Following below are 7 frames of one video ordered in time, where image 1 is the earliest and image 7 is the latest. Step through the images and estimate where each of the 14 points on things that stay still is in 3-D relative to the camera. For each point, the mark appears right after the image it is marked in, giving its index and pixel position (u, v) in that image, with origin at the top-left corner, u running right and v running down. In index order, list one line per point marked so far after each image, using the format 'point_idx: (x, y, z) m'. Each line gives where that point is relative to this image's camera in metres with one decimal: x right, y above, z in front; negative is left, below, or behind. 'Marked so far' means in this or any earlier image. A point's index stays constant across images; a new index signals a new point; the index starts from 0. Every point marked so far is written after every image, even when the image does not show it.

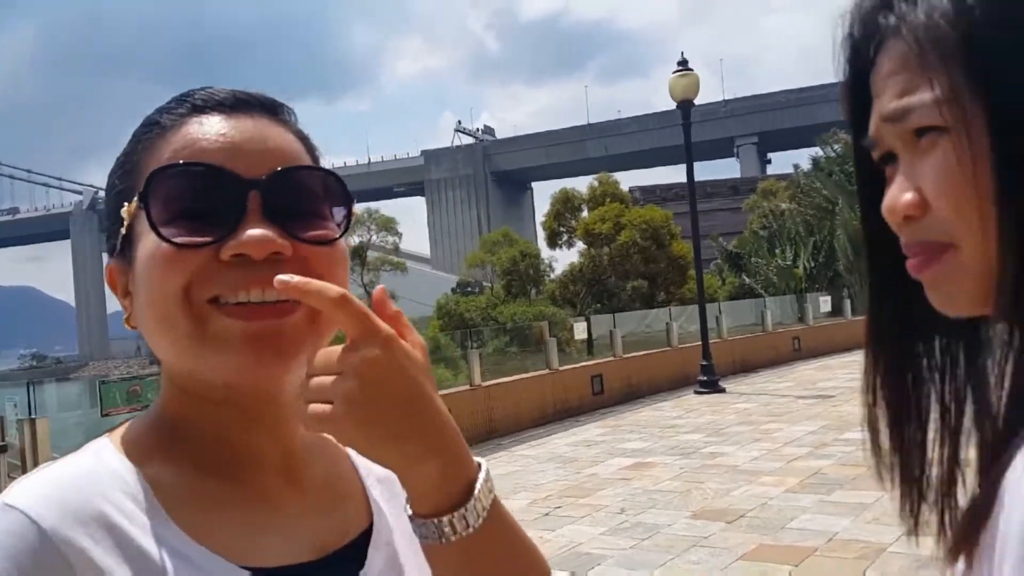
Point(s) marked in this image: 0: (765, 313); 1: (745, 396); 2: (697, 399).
0: (+5.8, -0.5, +18.3) m
1: (+3.8, -1.8, +13.1) m
2: (+3.0, -1.9, +13.4) m
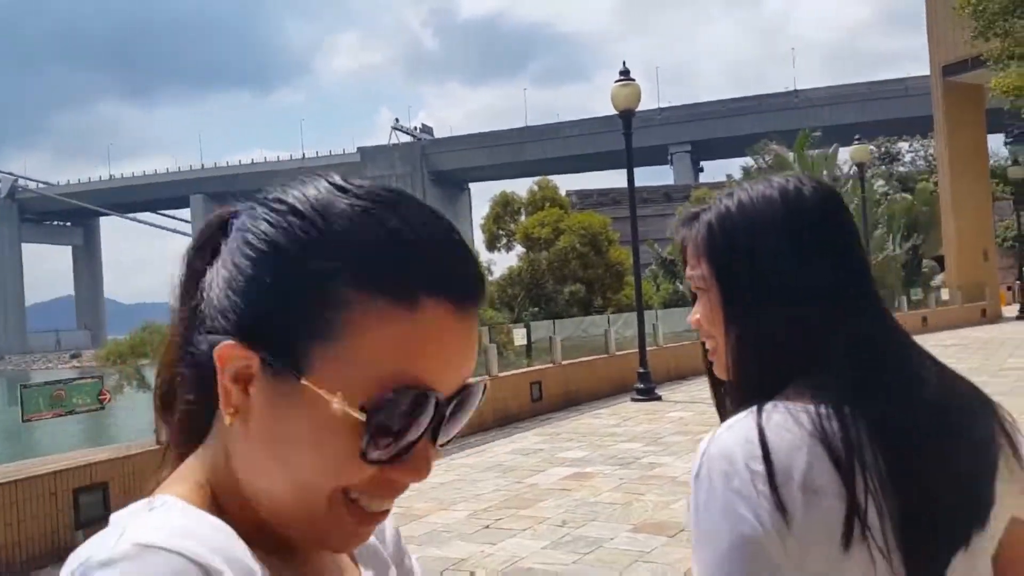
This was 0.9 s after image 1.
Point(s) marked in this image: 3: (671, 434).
0: (+4.4, -0.7, +18.6) m
1: (+2.8, -1.9, +13.3) m
2: (+2.0, -2.1, +13.5) m
3: (+2.0, -1.9, +10.6) m
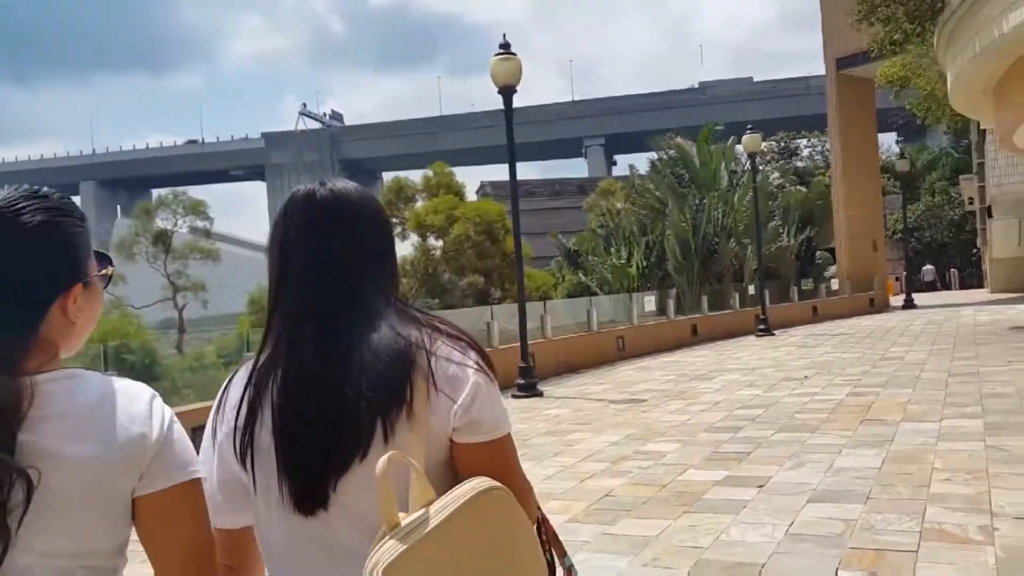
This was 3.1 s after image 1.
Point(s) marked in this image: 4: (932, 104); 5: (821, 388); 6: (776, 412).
0: (+1.8, -0.5, +18.0) m
1: (+0.8, -1.8, +12.6) m
2: (0.0, -1.9, +12.7) m
3: (+0.3, -1.8, +9.8) m
4: (+10.0, +4.4, +19.2) m
5: (+4.0, -1.3, +10.3) m
6: (+3.0, -1.4, +9.2) m
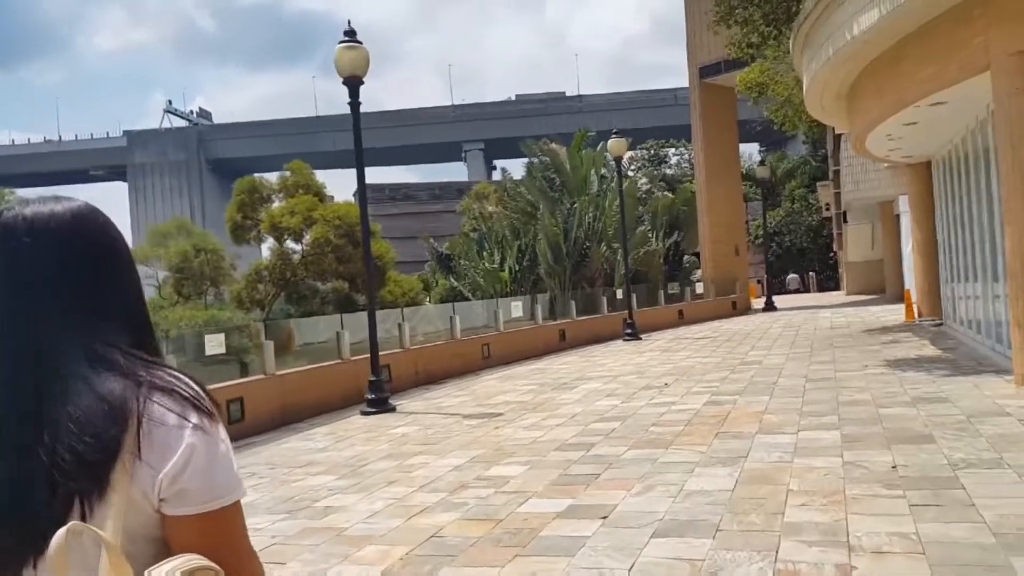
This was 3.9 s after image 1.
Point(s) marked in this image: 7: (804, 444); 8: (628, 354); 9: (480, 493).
0: (-1.2, -0.6, +17.1) m
1: (-1.4, -1.9, +11.6) m
2: (-2.2, -2.0, +11.6) m
3: (-1.5, -1.9, +8.8) m
4: (+6.7, +4.3, +19.6) m
5: (+2.0, -1.3, +9.9) m
6: (+1.3, -1.5, +8.6) m
7: (+2.5, -1.3, +6.8) m
8: (+2.3, -1.3, +15.9) m
9: (-0.3, -1.7, +6.7) m
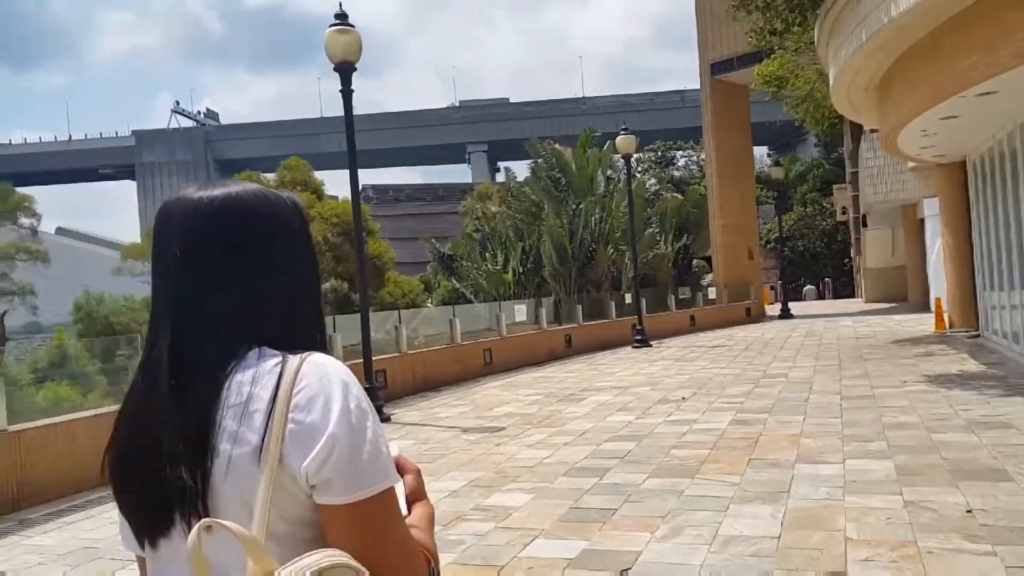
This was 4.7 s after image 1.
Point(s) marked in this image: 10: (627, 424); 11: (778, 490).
0: (-1.1, -0.7, +16.2) m
1: (-1.4, -1.9, +10.7) m
2: (-2.2, -2.0, +10.7) m
3: (-1.4, -1.9, +7.9) m
4: (+6.8, +4.2, +18.7) m
5: (+2.1, -1.4, +8.9) m
6: (+1.3, -1.5, +7.7) m
7: (+2.5, -1.4, +5.9) m
8: (+2.3, -1.4, +15.0) m
9: (-0.2, -1.7, +5.8) m
10: (+1.3, -1.5, +8.9) m
11: (+1.9, -1.4, +5.8) m
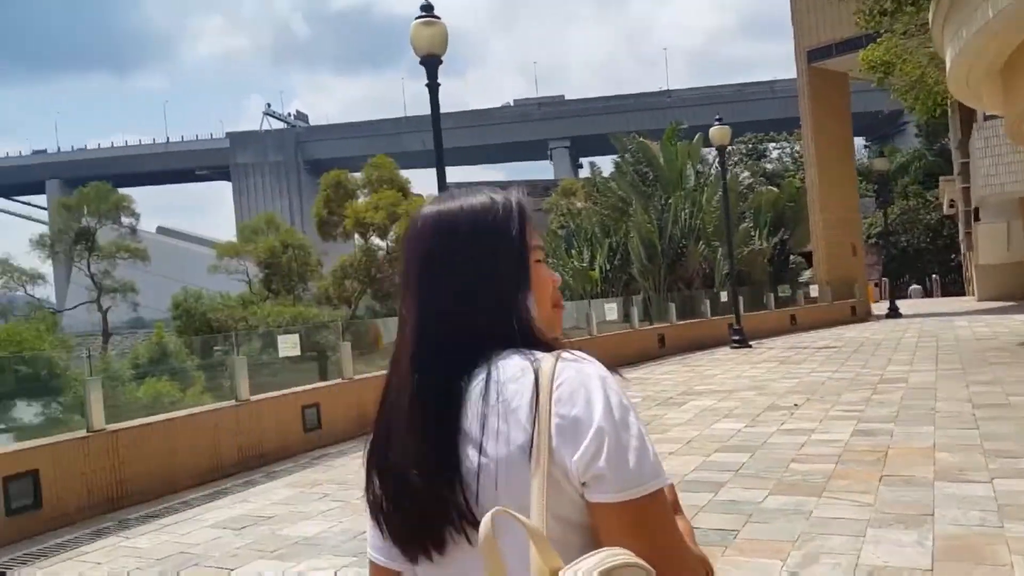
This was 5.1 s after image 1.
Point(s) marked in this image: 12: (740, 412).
0: (+0.7, -0.6, +15.9) m
1: (-0.2, -1.9, +10.4) m
2: (-0.9, -2.0, +10.5) m
3: (-0.5, -1.9, +7.6) m
4: (+8.9, +4.2, +17.5) m
5: (+3.1, -1.4, +8.3) m
6: (+2.2, -1.5, +7.1) m
7: (+3.2, -1.4, +5.3) m
8: (+4.0, -1.3, +14.3) m
9: (+0.5, -1.7, +5.5) m
10: (+2.3, -1.5, +8.4) m
11: (+2.6, -1.4, +5.2) m
12: (+2.7, -1.5, +9.6) m
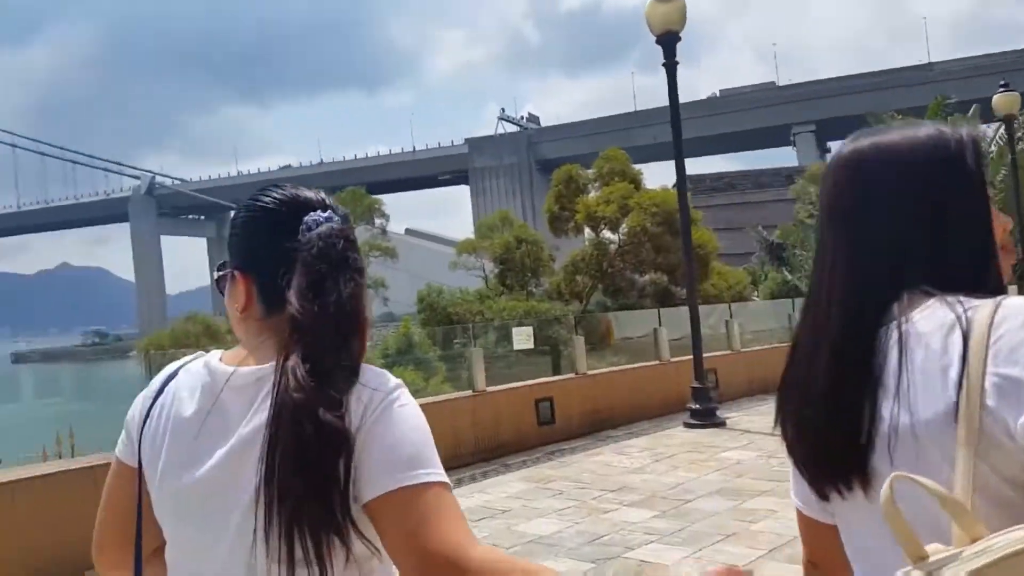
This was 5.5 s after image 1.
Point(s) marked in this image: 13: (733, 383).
0: (+5.1, -0.5, +14.5) m
1: (+2.7, -1.8, +9.5) m
2: (+2.0, -1.9, +9.9) m
3: (+1.7, -1.8, +6.9) m
4: (+13.4, +4.4, +13.8) m
5: (+5.3, -1.3, +6.6) m
6: (+4.1, -1.4, +5.7) m
7: (+4.6, -1.3, +3.6) m
8: (+7.8, -1.2, +12.1) m
9: (+2.0, -1.7, +4.6) m
10: (+4.6, -1.4, +6.9) m
11: (+4.0, -1.3, +3.7) m
12: (+5.3, -1.4, +7.9) m
13: (+3.5, -1.5, +12.9) m
